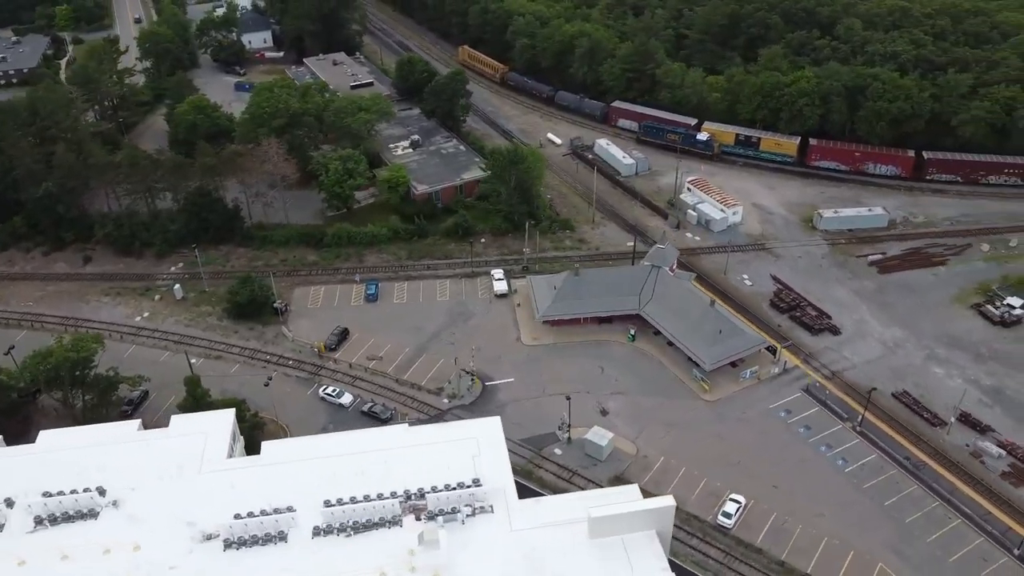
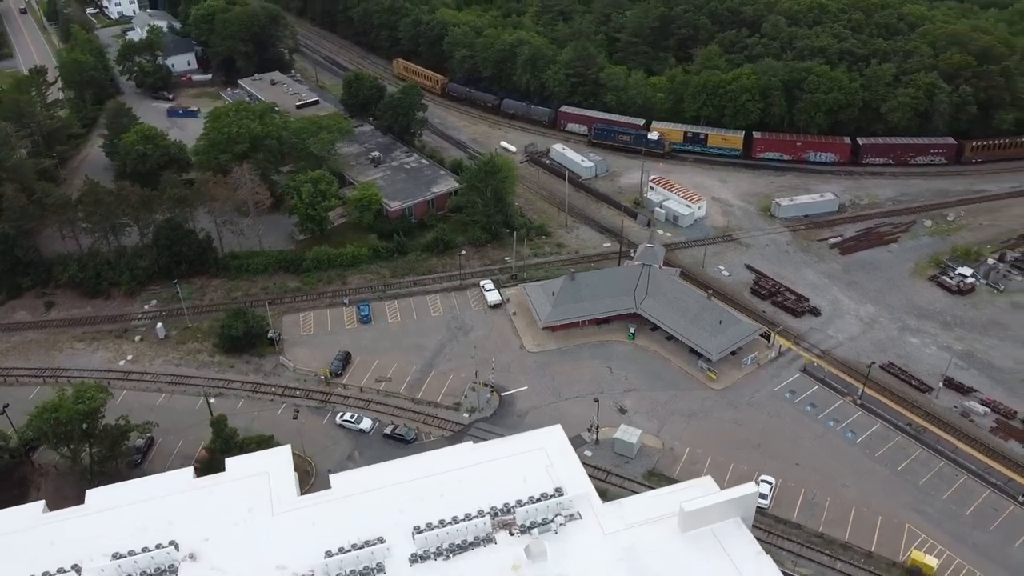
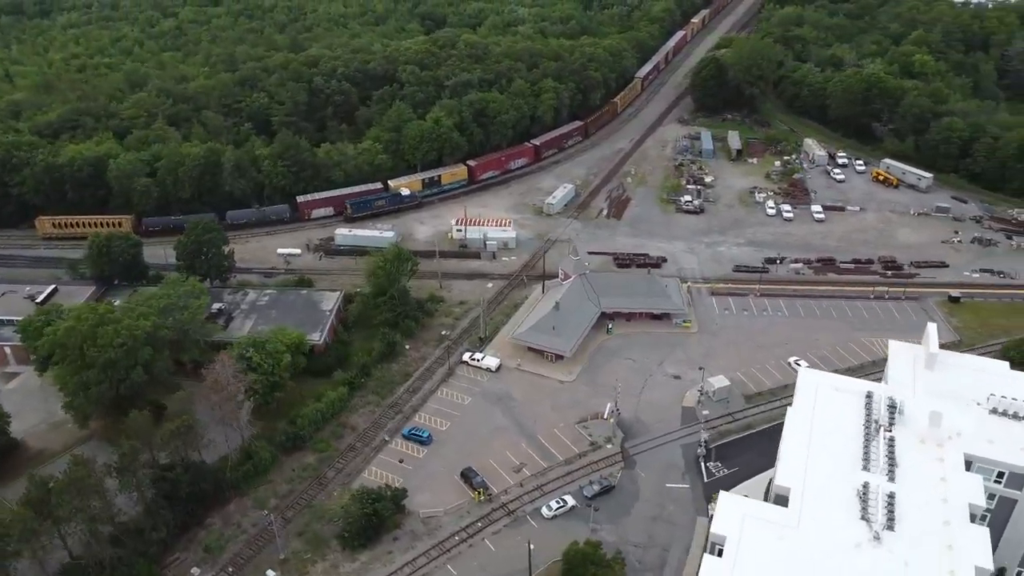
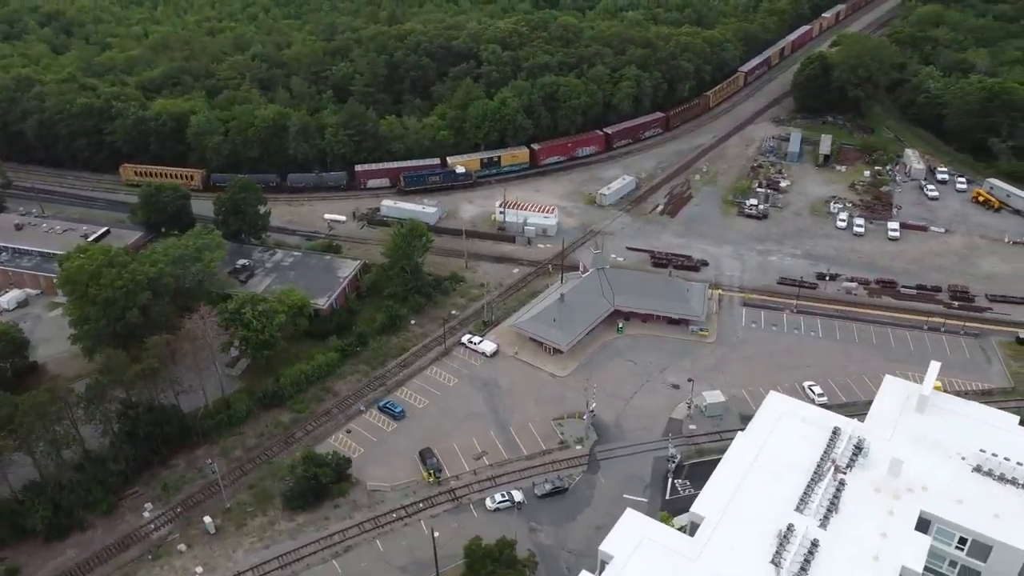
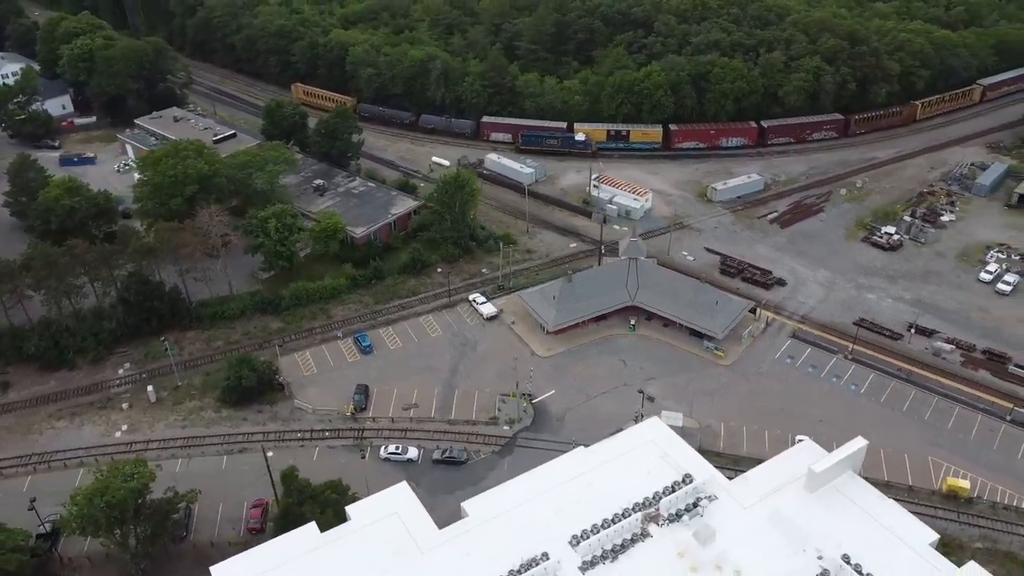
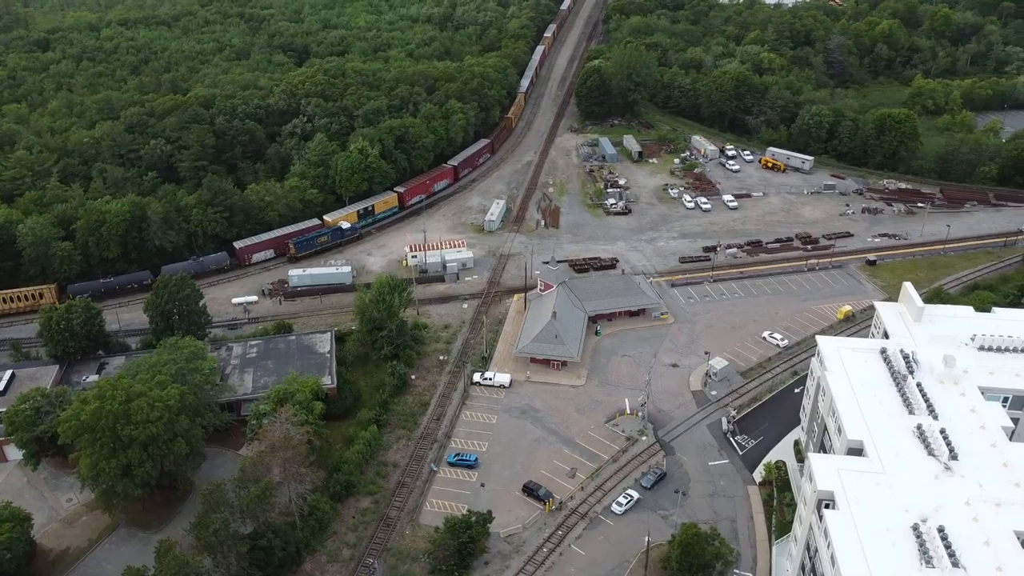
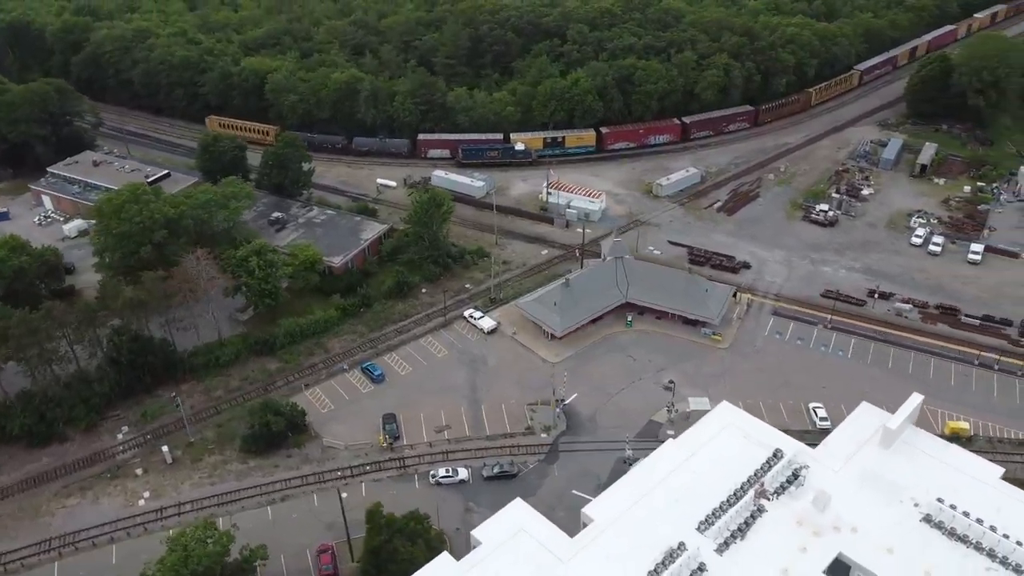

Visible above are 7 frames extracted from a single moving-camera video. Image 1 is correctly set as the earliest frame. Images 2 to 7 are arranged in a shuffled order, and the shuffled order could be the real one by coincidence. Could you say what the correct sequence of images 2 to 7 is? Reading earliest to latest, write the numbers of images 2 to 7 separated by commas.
2, 5, 7, 4, 3, 6
